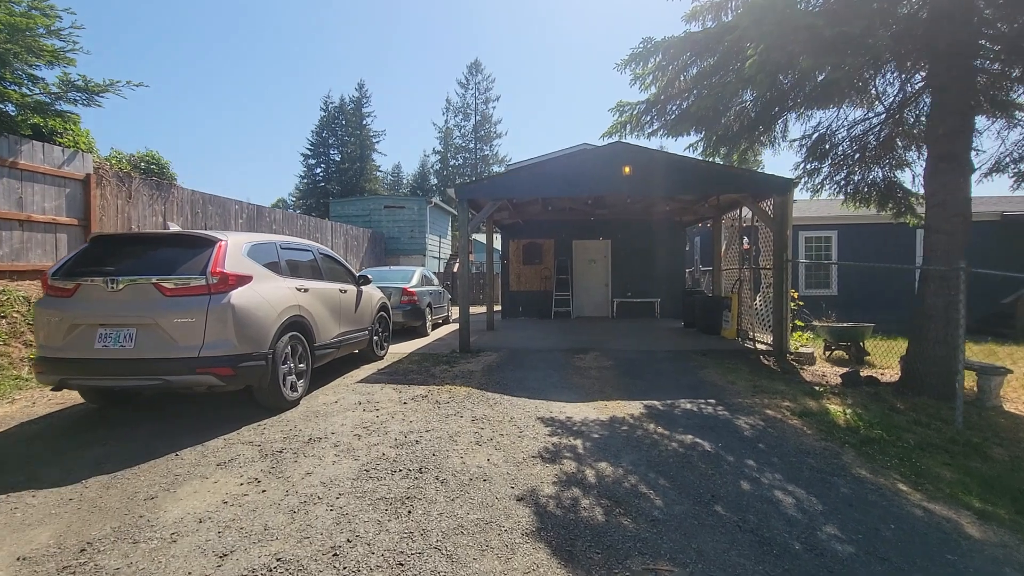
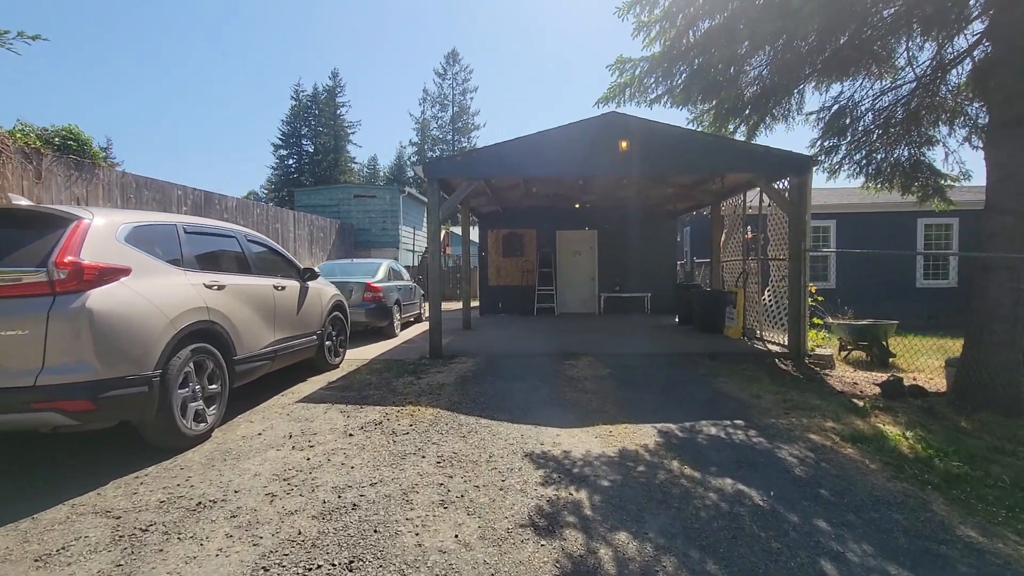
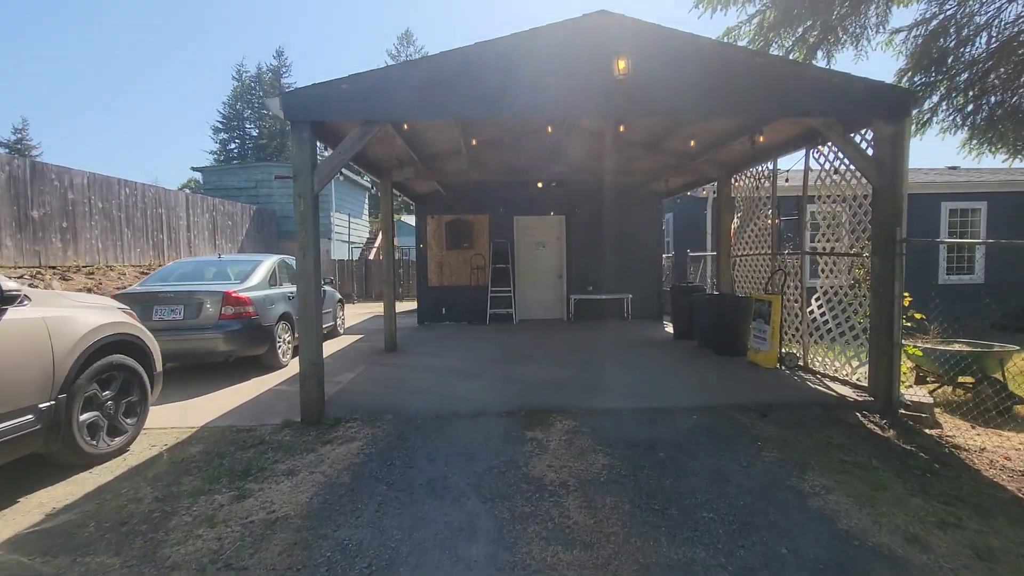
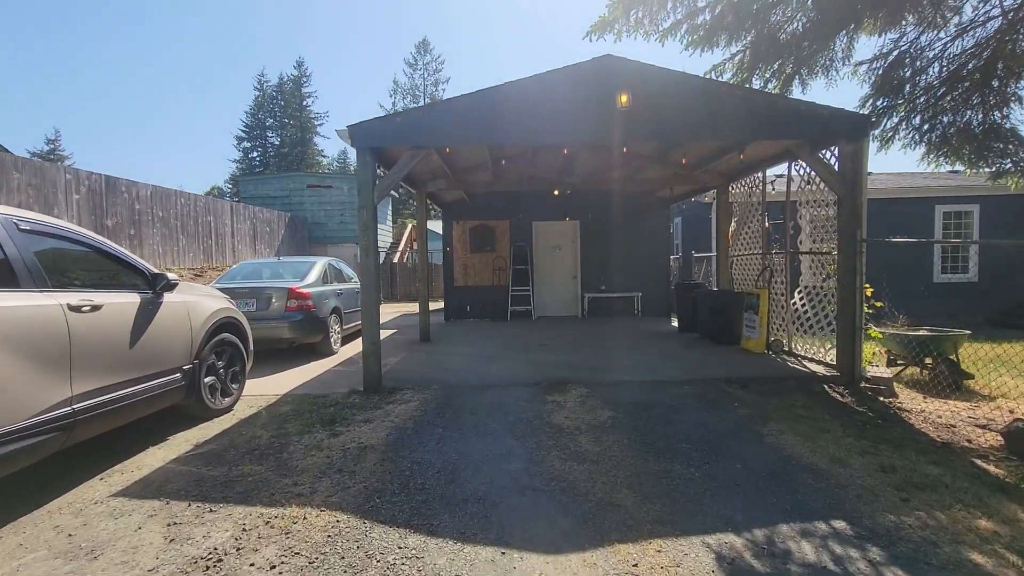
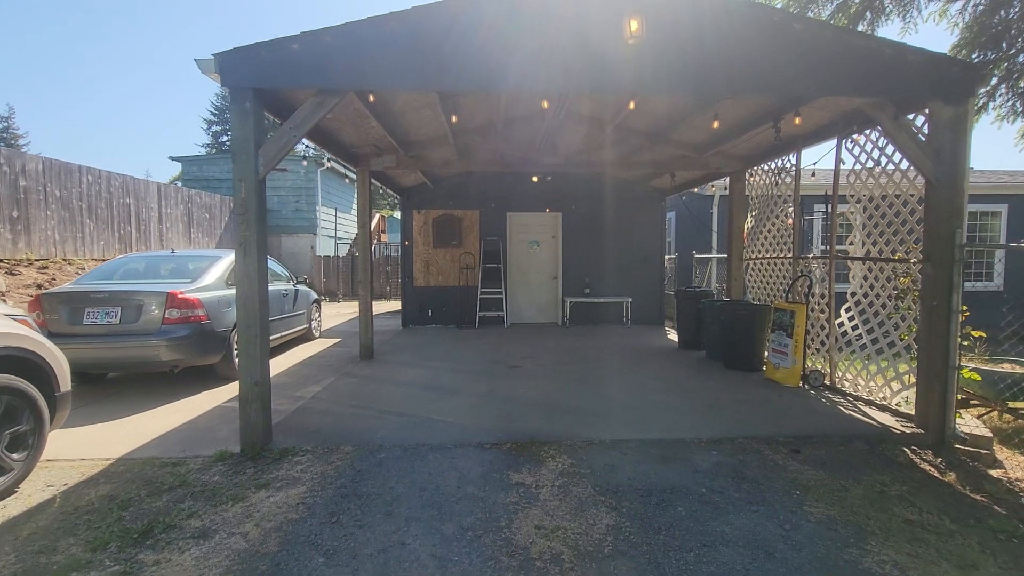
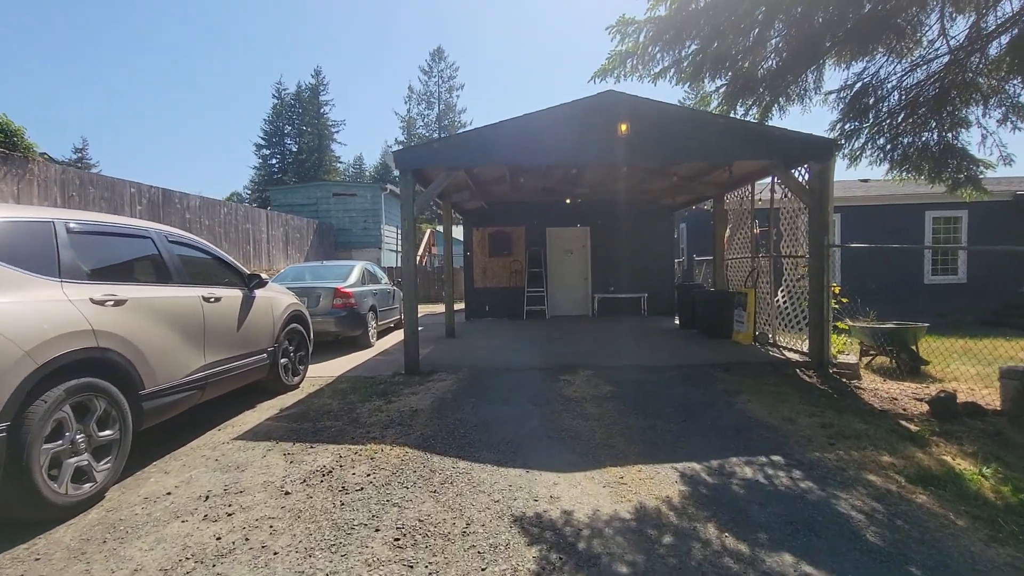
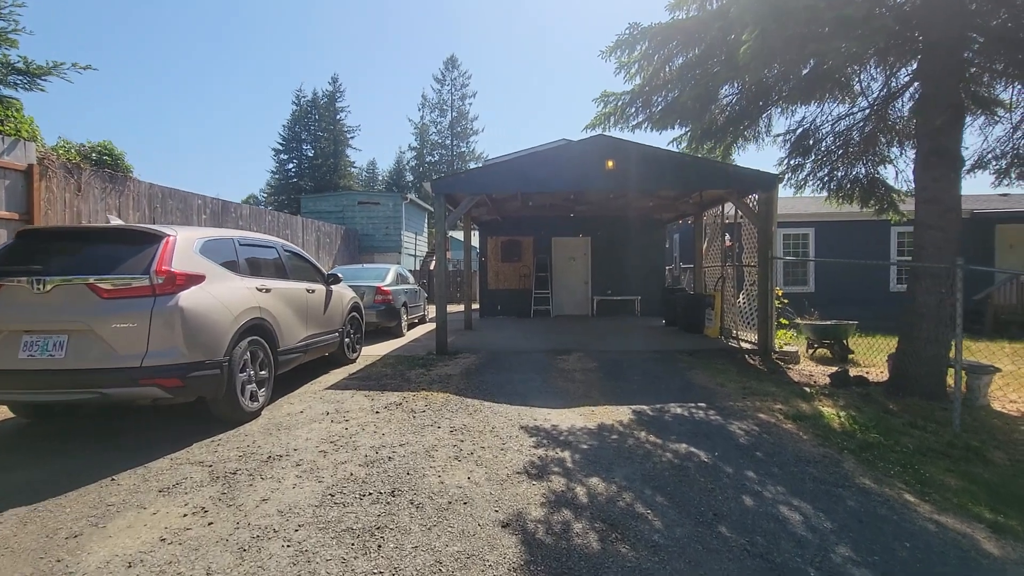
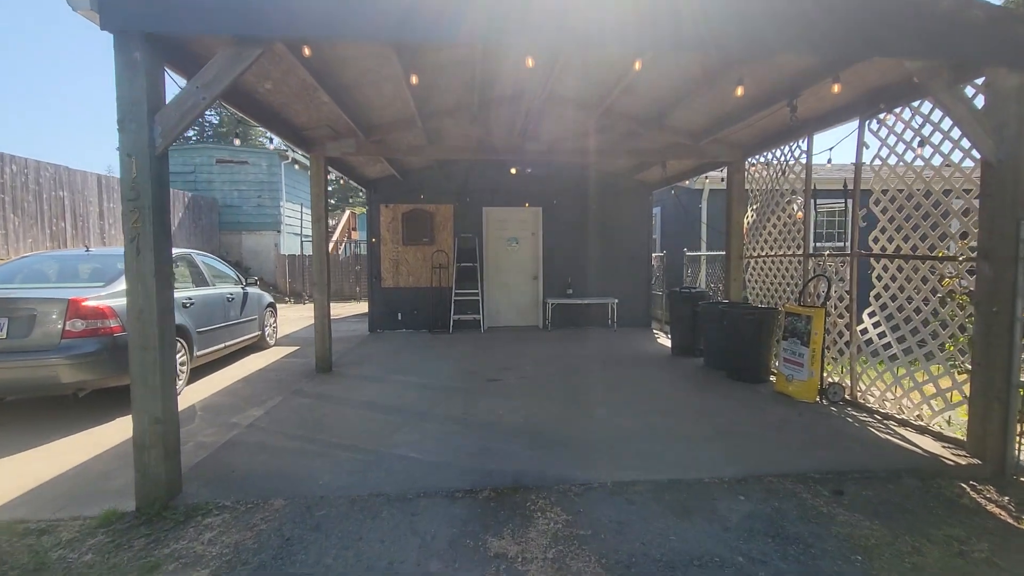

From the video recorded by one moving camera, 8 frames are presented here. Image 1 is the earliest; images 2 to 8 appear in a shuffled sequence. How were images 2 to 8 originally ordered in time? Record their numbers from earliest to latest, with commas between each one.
7, 2, 6, 4, 3, 5, 8
